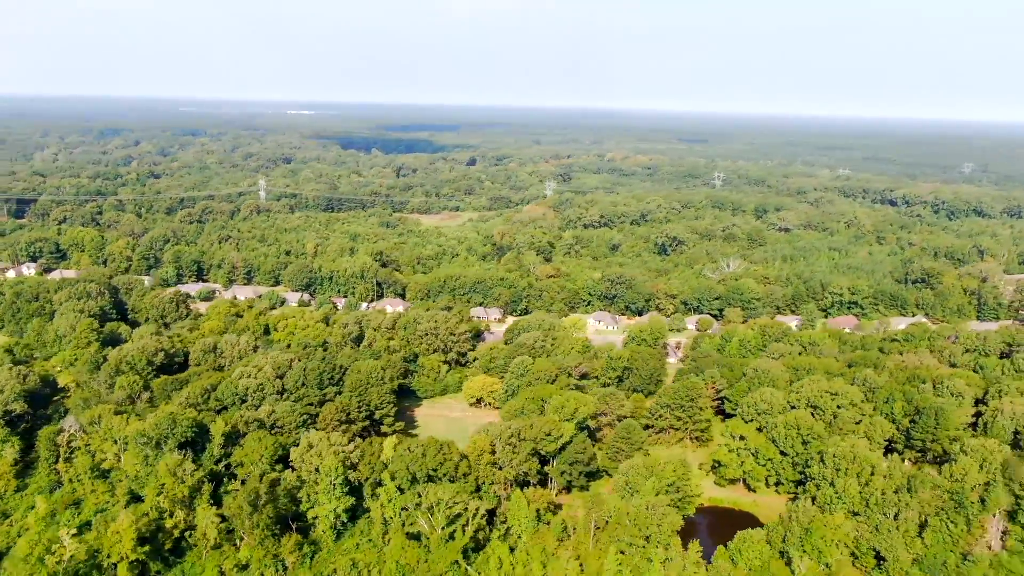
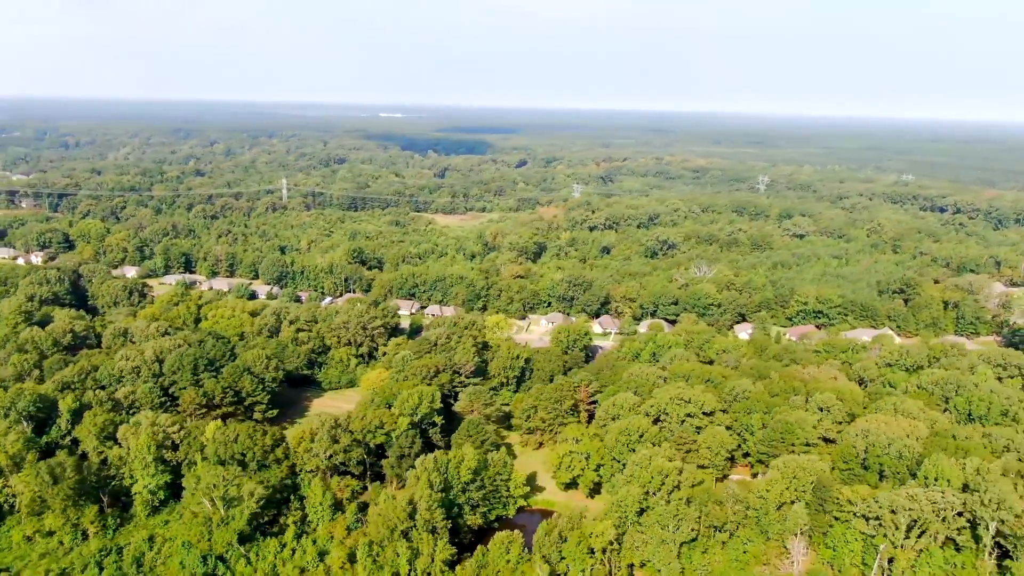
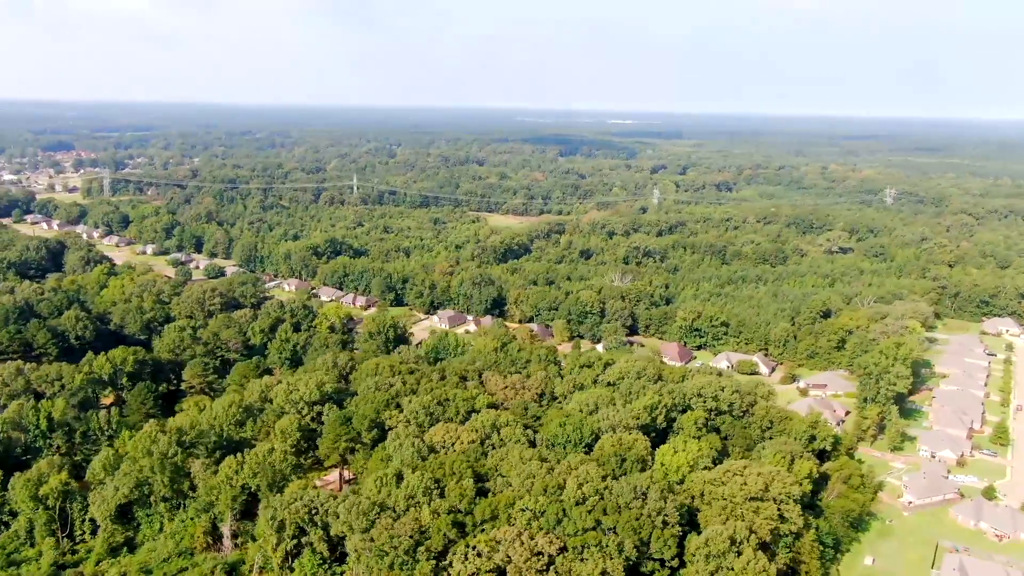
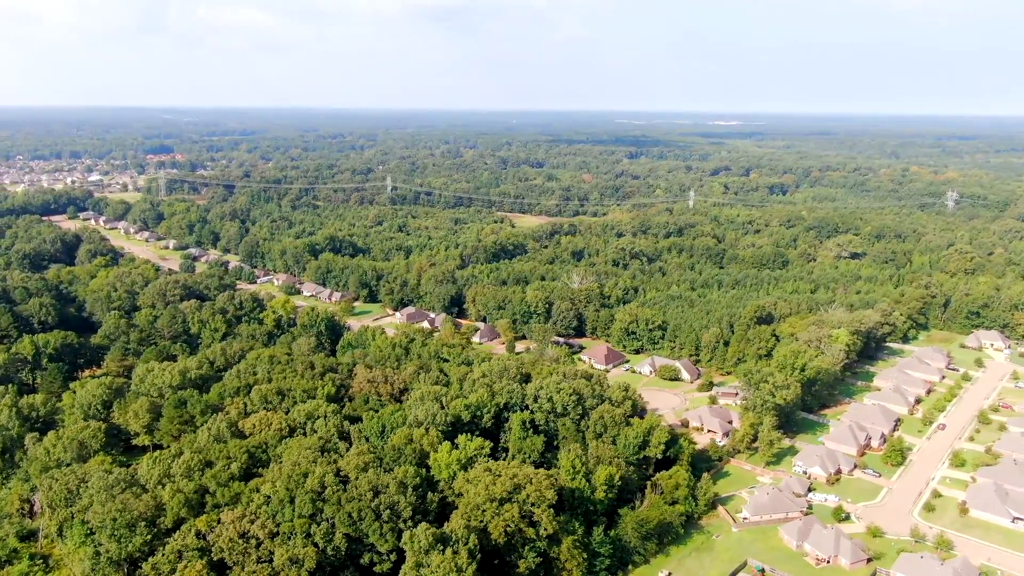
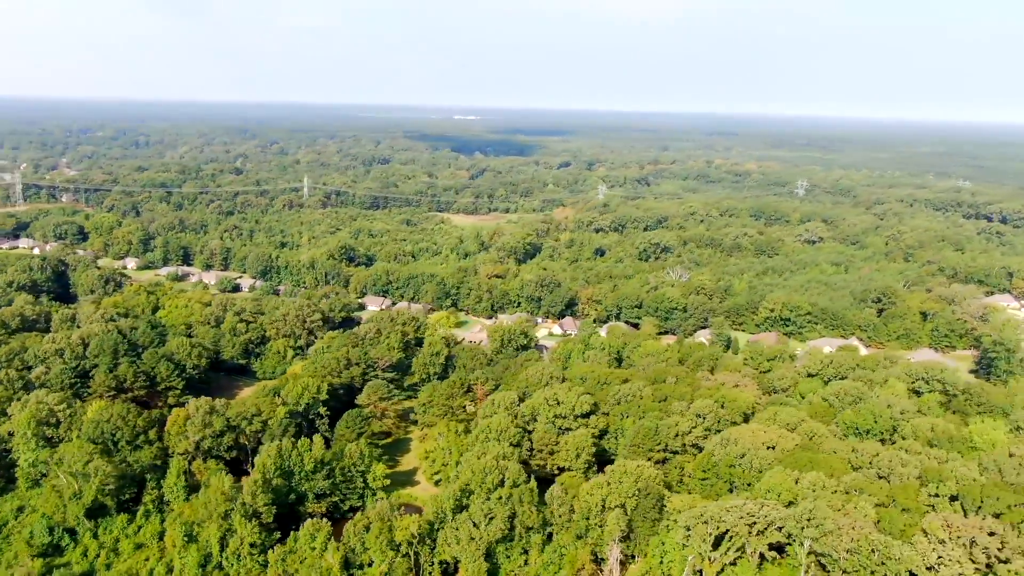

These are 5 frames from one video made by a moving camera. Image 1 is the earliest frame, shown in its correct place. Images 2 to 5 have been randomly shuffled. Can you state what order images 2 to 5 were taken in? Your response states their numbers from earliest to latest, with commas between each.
2, 5, 3, 4
